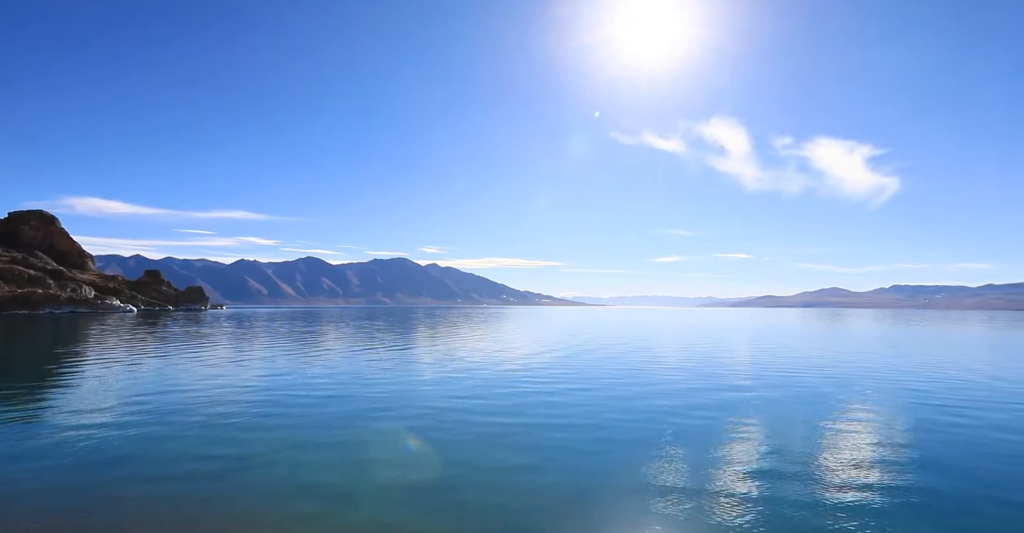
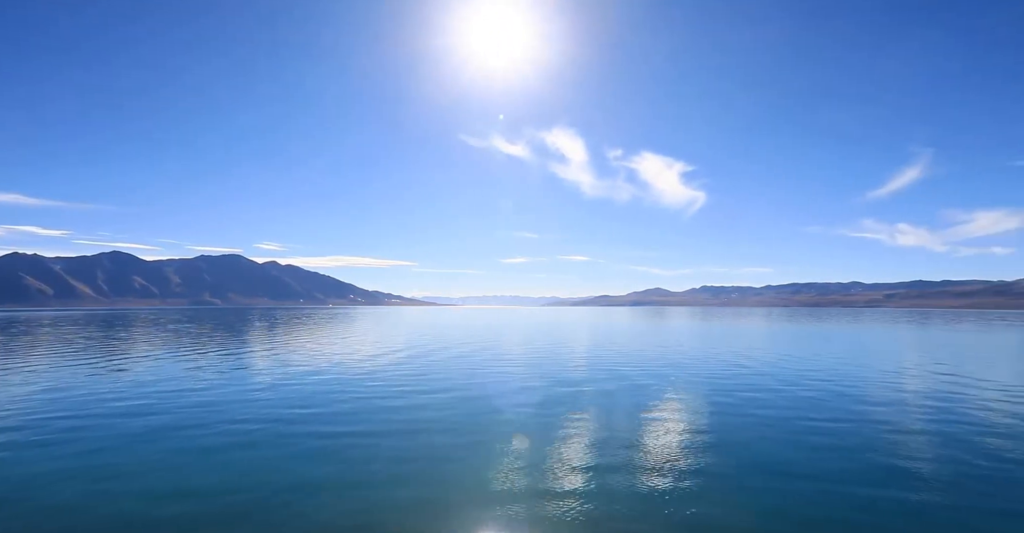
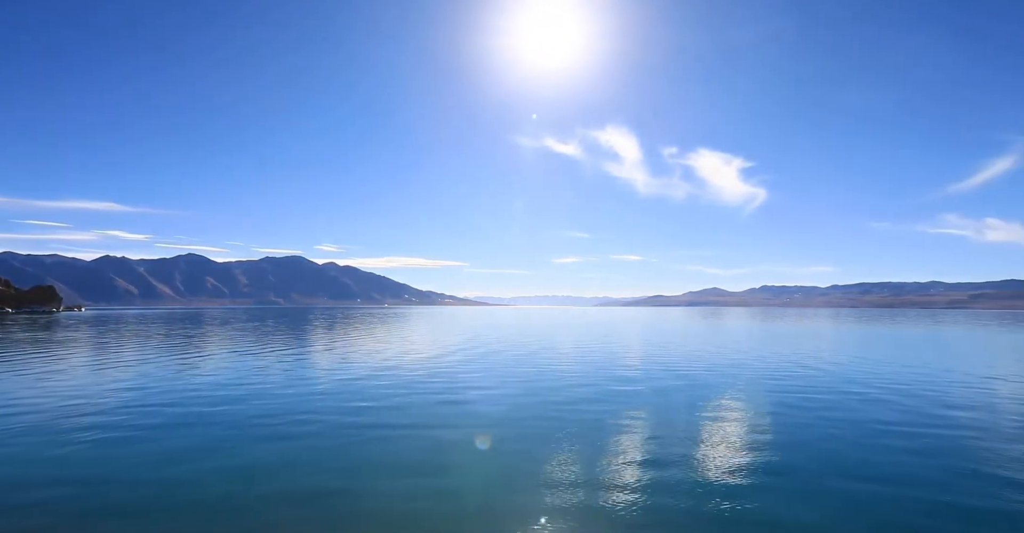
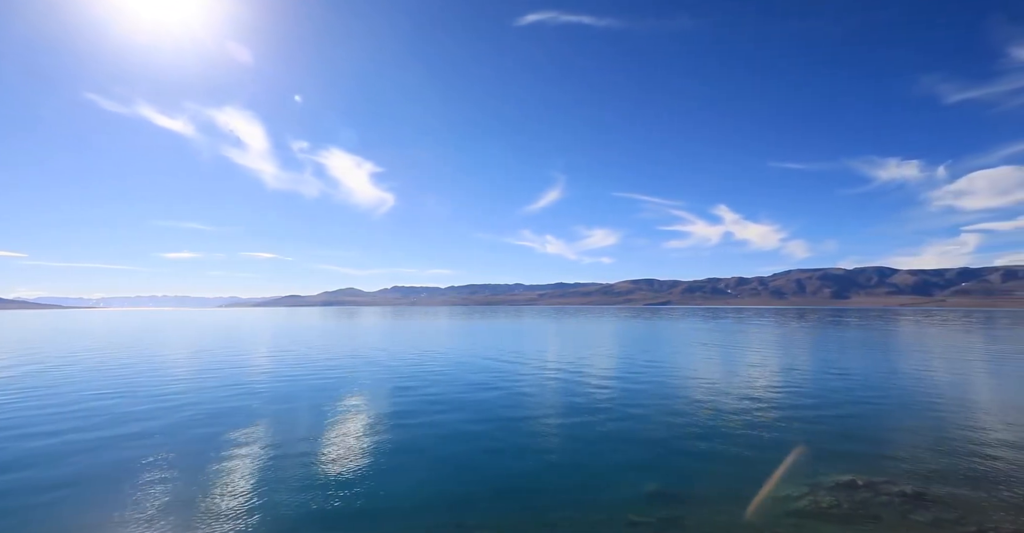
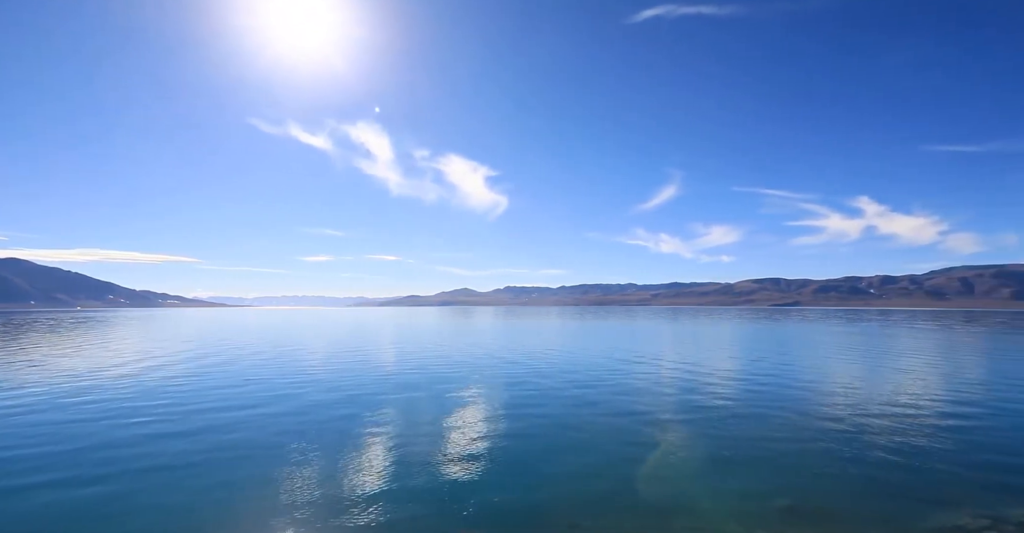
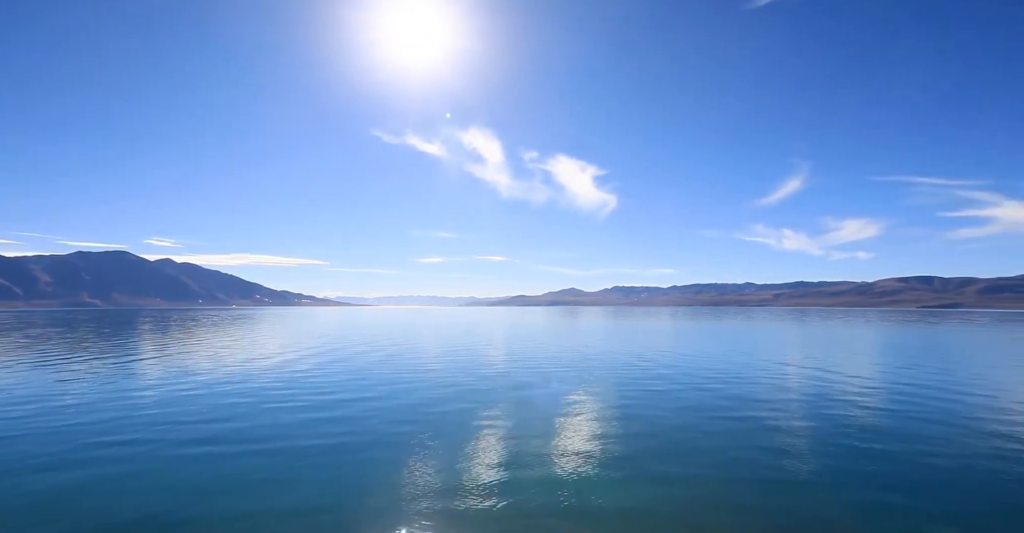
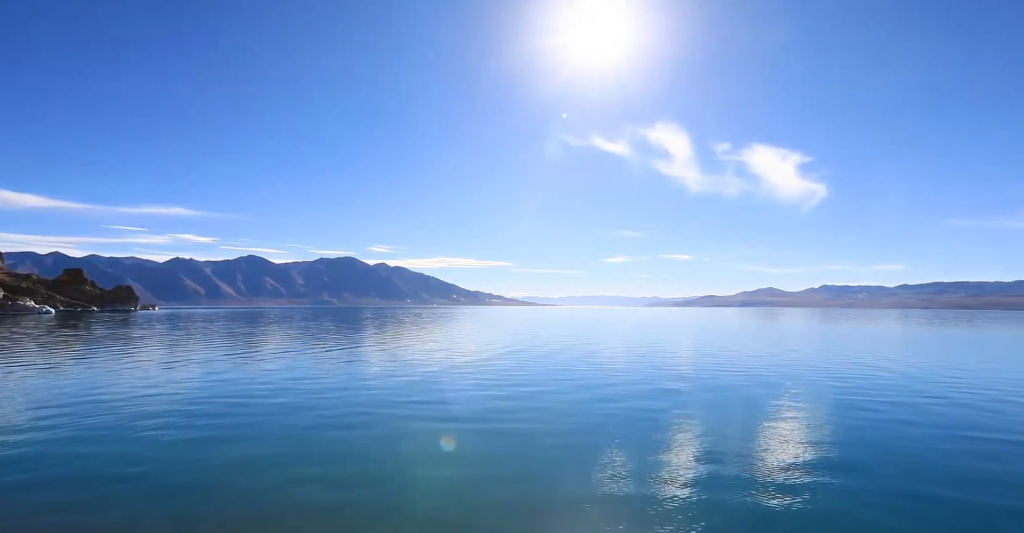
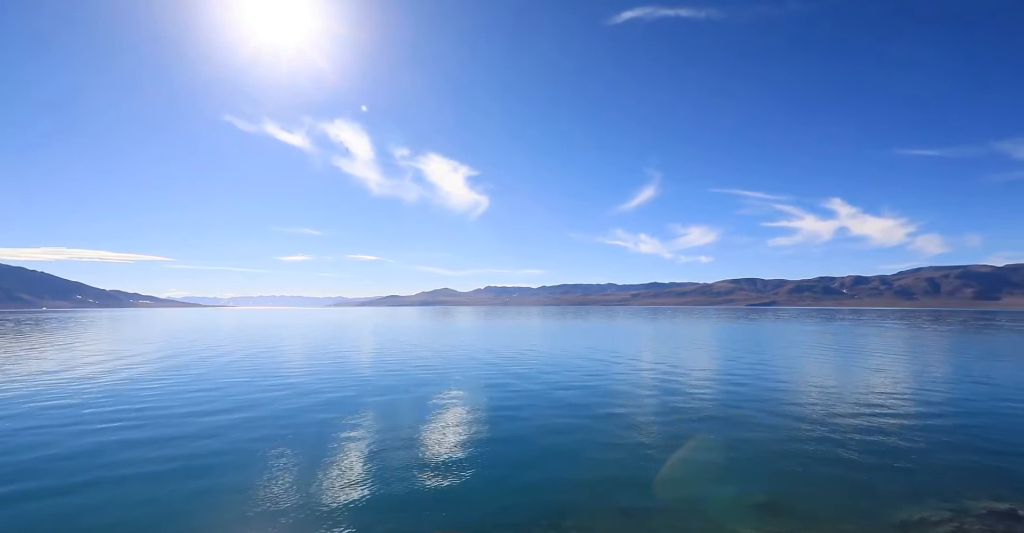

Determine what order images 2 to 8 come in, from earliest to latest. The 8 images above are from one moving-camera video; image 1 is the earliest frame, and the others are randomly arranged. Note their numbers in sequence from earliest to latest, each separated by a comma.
7, 3, 2, 6, 5, 8, 4
